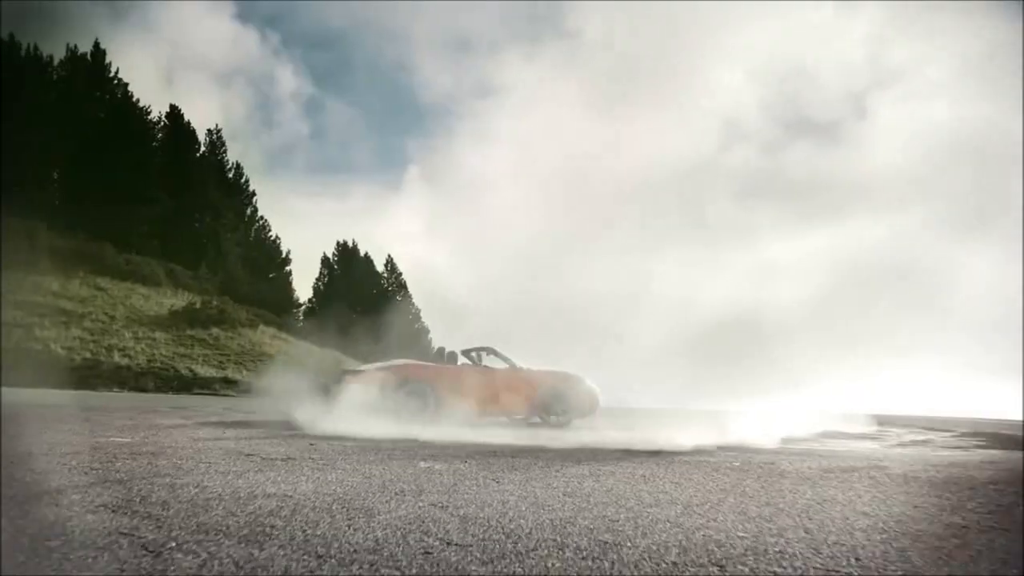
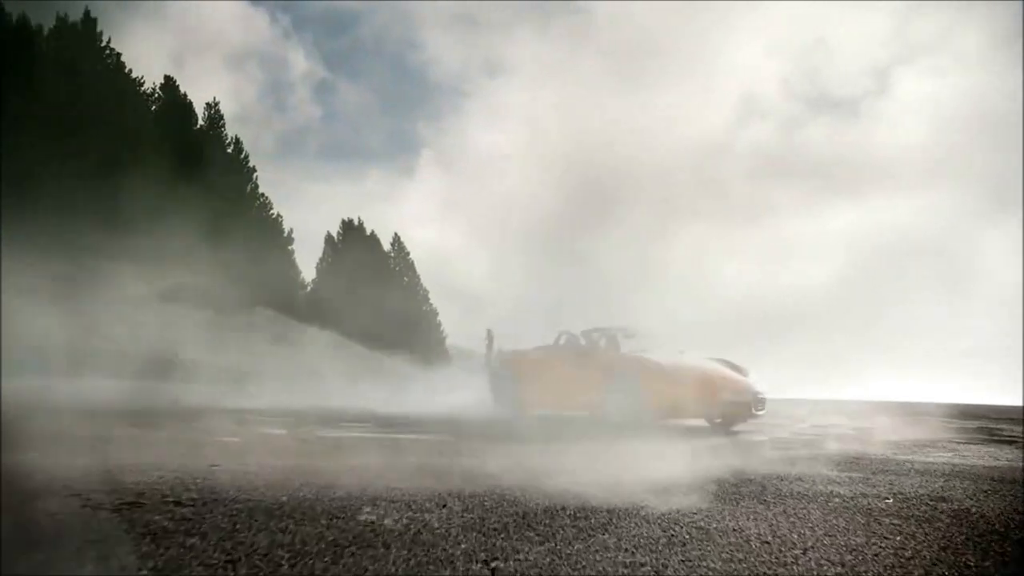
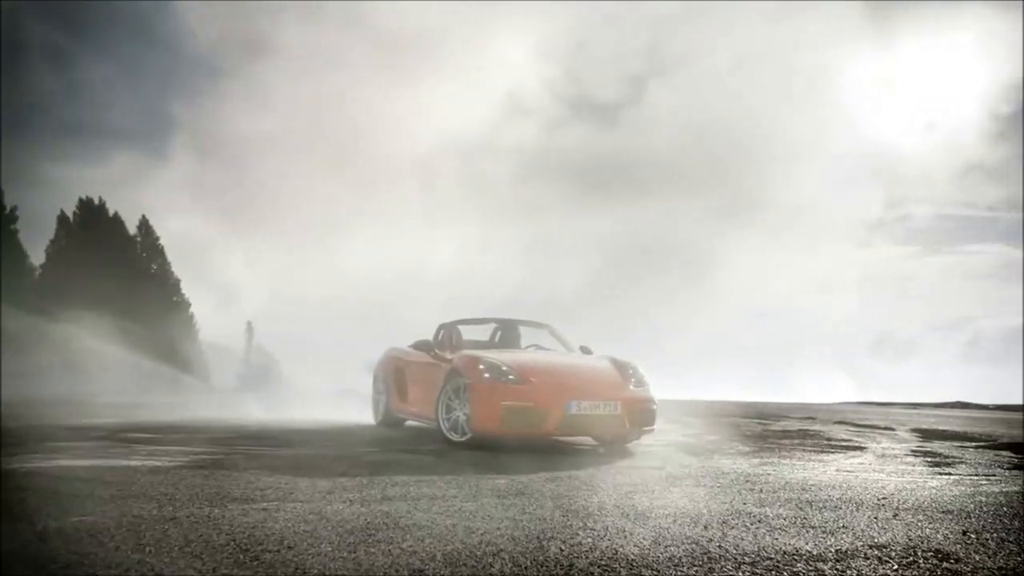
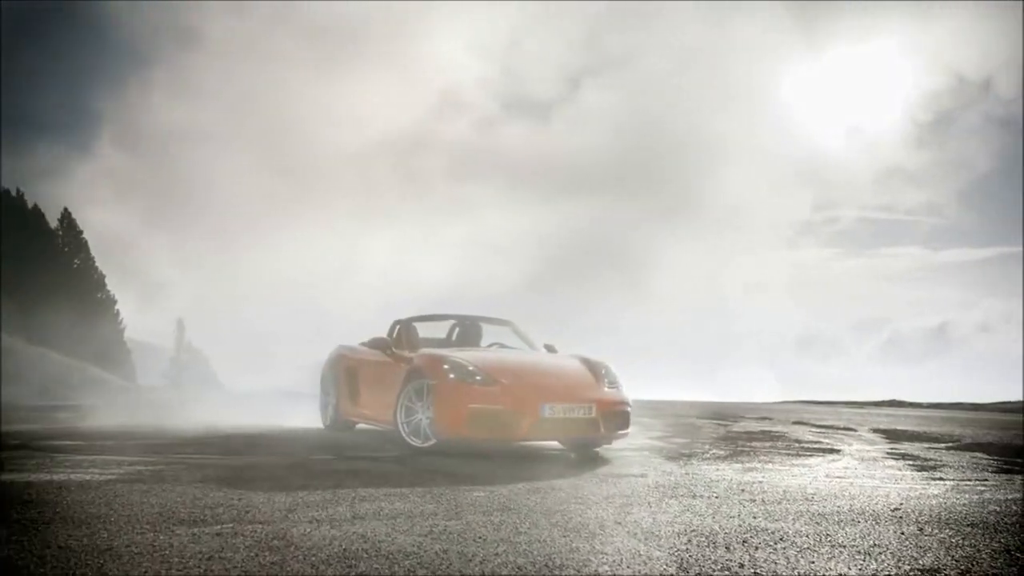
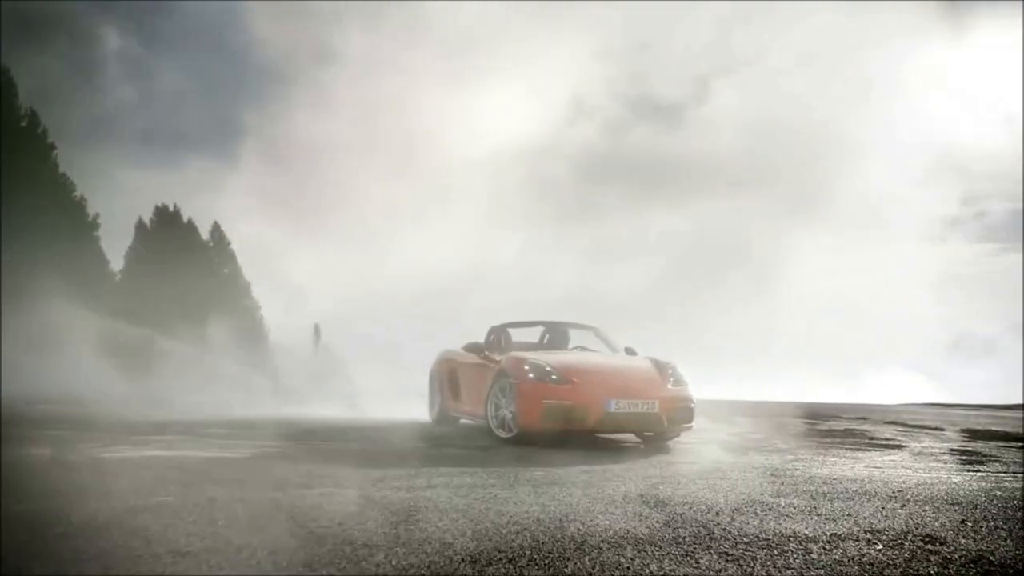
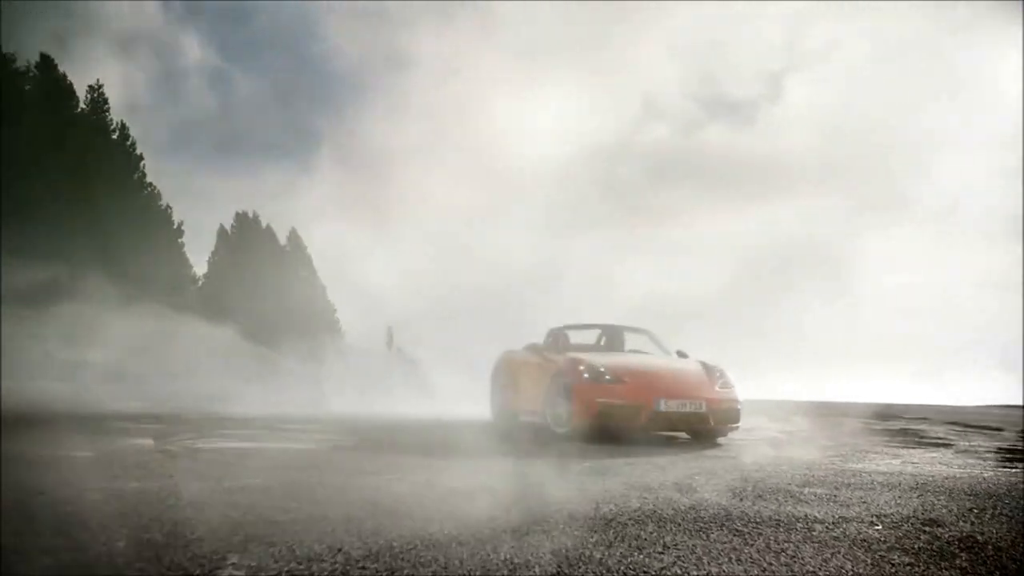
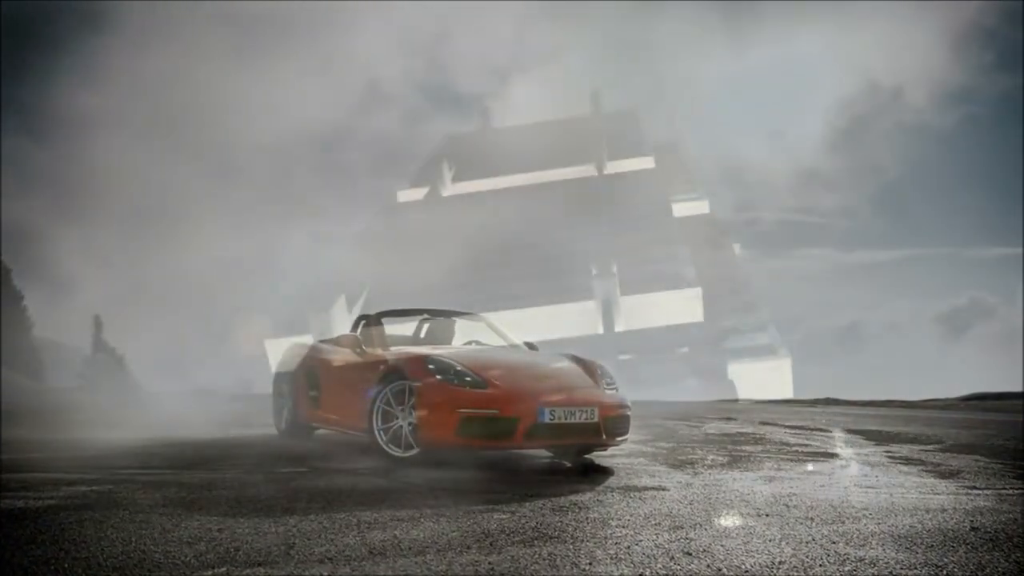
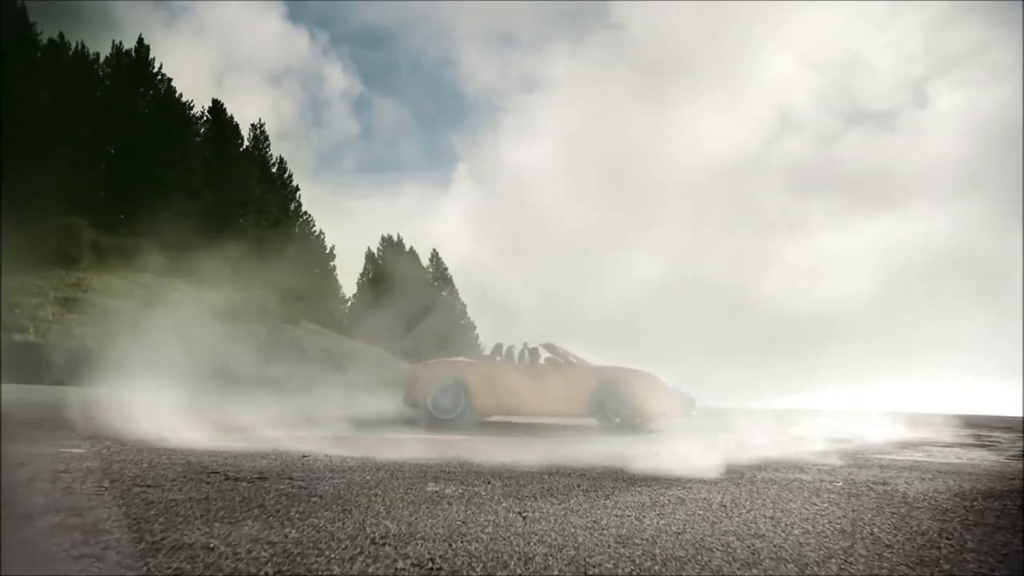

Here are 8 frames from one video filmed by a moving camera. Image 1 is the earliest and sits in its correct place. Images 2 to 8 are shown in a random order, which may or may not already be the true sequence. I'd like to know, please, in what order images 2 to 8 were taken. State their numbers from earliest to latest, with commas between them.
8, 2, 6, 5, 3, 4, 7
